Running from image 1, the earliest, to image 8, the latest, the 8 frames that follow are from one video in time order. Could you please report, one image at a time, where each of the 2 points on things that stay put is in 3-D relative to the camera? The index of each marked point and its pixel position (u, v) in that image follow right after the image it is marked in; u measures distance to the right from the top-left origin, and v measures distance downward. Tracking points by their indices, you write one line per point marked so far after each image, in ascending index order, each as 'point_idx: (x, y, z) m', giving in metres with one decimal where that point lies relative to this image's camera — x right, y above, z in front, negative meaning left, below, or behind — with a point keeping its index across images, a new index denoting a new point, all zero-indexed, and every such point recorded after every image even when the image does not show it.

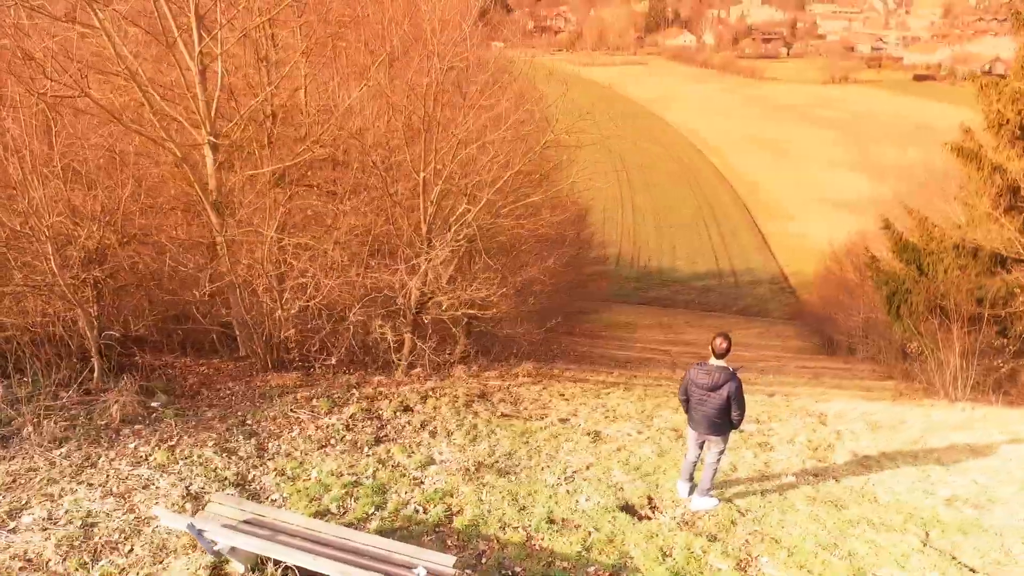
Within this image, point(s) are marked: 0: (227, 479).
0: (-2.2, -1.4, +5.5) m
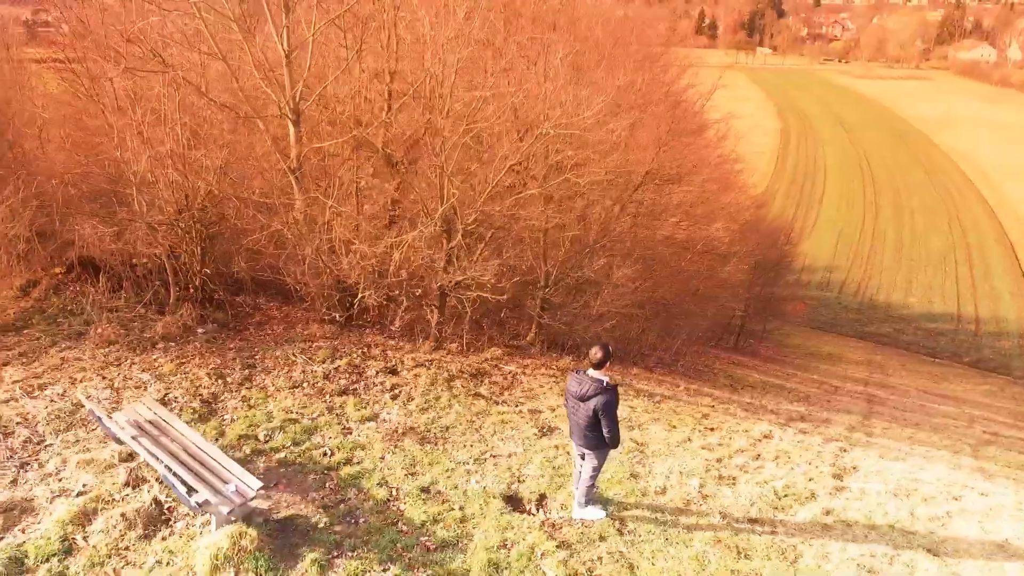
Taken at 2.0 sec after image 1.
0: (-2.8, -0.9, +6.6) m
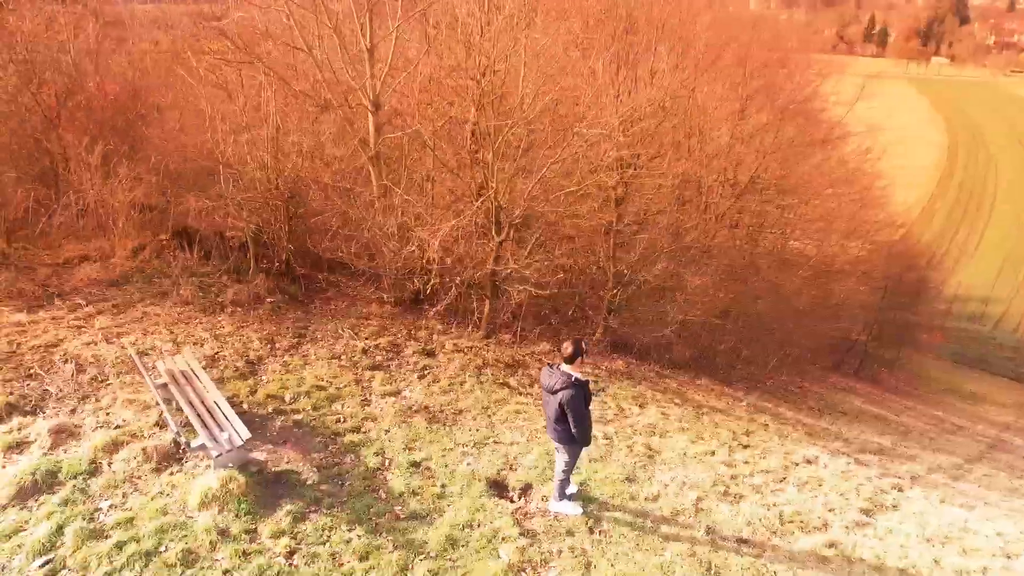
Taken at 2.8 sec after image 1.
0: (-2.6, -0.7, +7.3) m
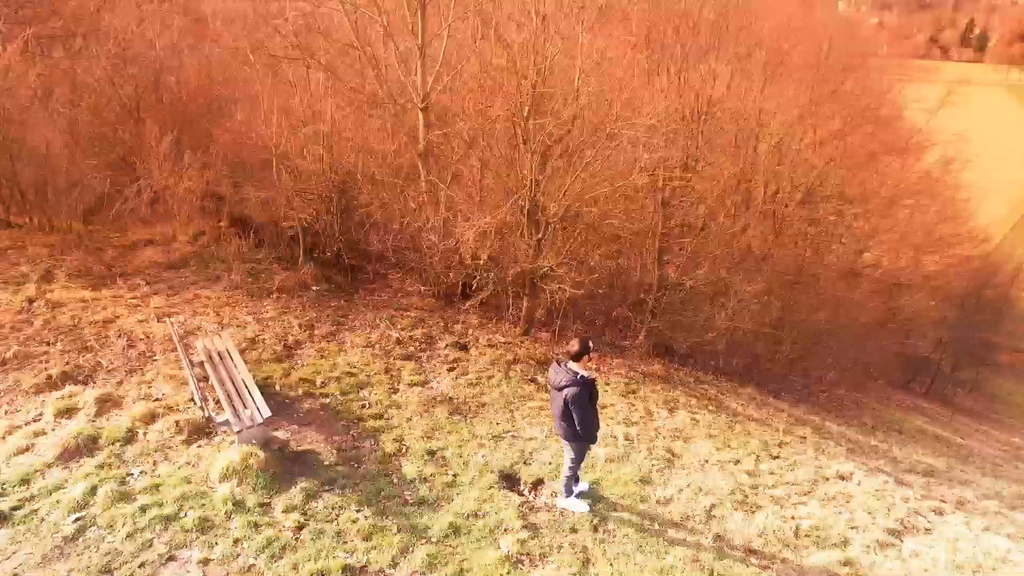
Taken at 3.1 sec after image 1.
0: (-2.3, -0.5, +7.6) m
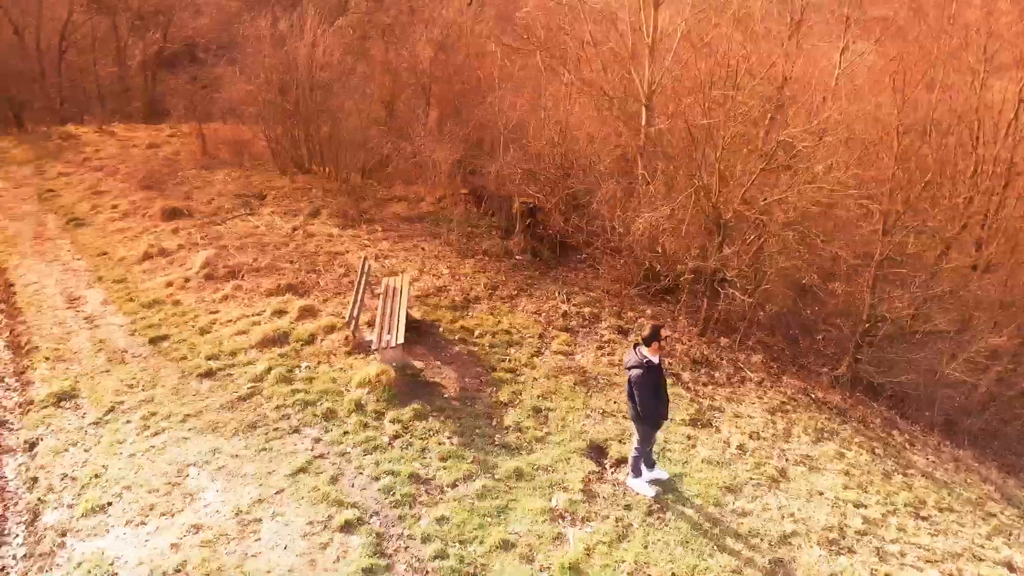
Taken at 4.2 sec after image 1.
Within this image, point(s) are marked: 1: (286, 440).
0: (-0.5, -0.1, +8.7) m
1: (-1.8, -1.2, +5.9) m
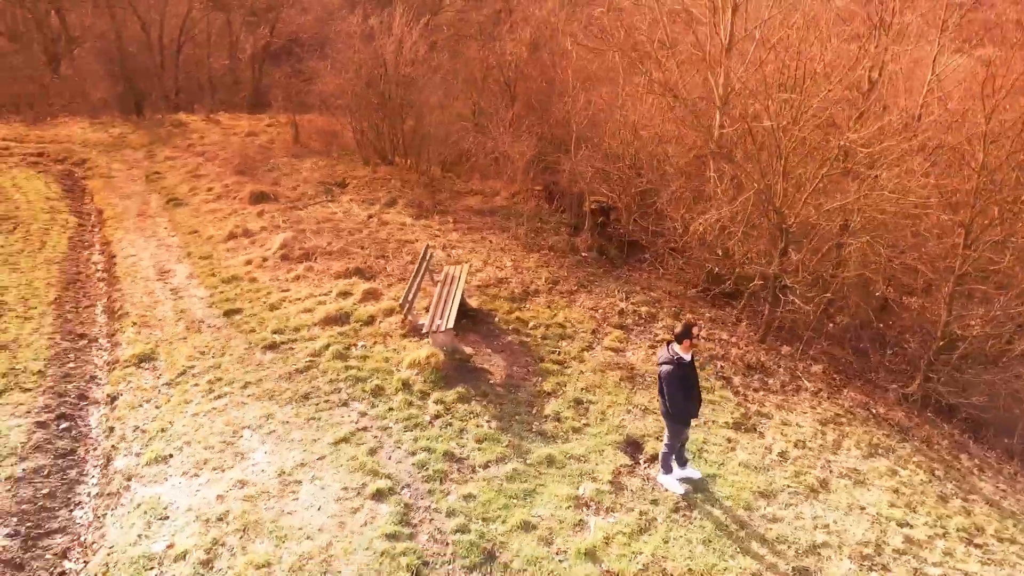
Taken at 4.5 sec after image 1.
0: (+0.2, 0.0, +8.8) m
1: (-1.5, -1.0, +6.2) m
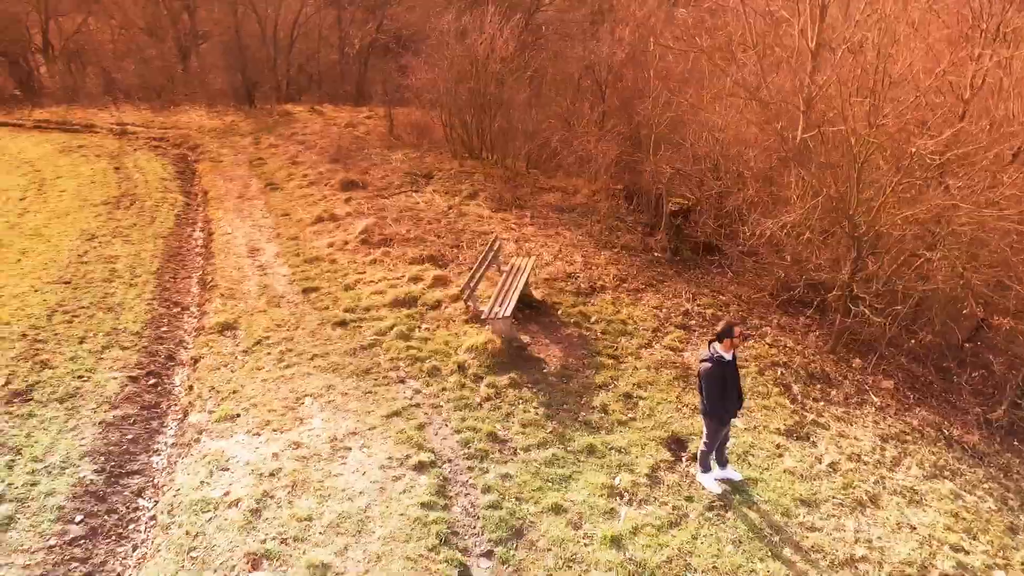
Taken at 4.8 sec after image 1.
0: (+1.0, +0.1, +8.9) m
1: (-1.1, -0.9, +6.6) m
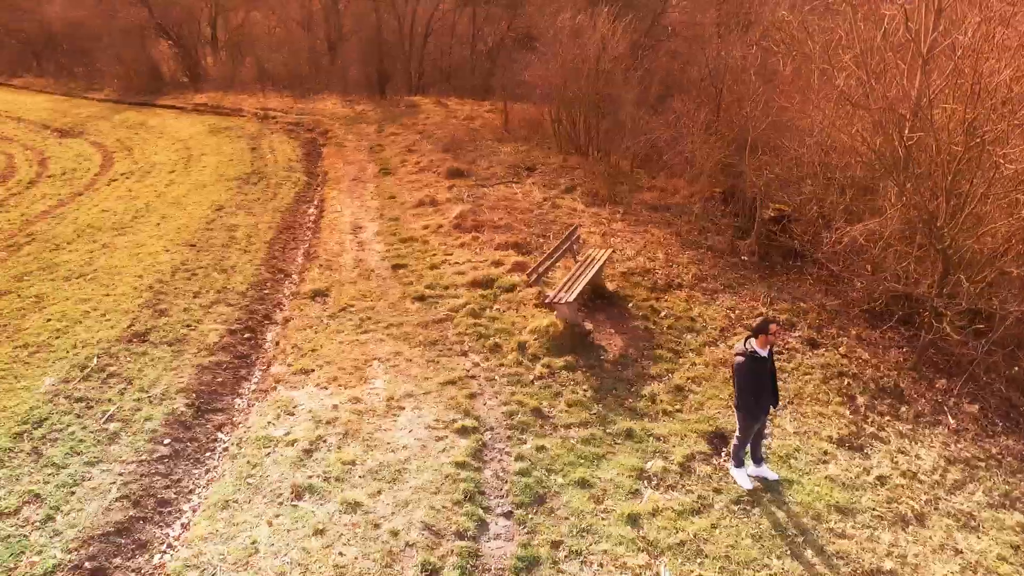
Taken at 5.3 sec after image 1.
0: (+1.9, +0.1, +9.0) m
1: (-0.6, -0.7, +7.0) m
